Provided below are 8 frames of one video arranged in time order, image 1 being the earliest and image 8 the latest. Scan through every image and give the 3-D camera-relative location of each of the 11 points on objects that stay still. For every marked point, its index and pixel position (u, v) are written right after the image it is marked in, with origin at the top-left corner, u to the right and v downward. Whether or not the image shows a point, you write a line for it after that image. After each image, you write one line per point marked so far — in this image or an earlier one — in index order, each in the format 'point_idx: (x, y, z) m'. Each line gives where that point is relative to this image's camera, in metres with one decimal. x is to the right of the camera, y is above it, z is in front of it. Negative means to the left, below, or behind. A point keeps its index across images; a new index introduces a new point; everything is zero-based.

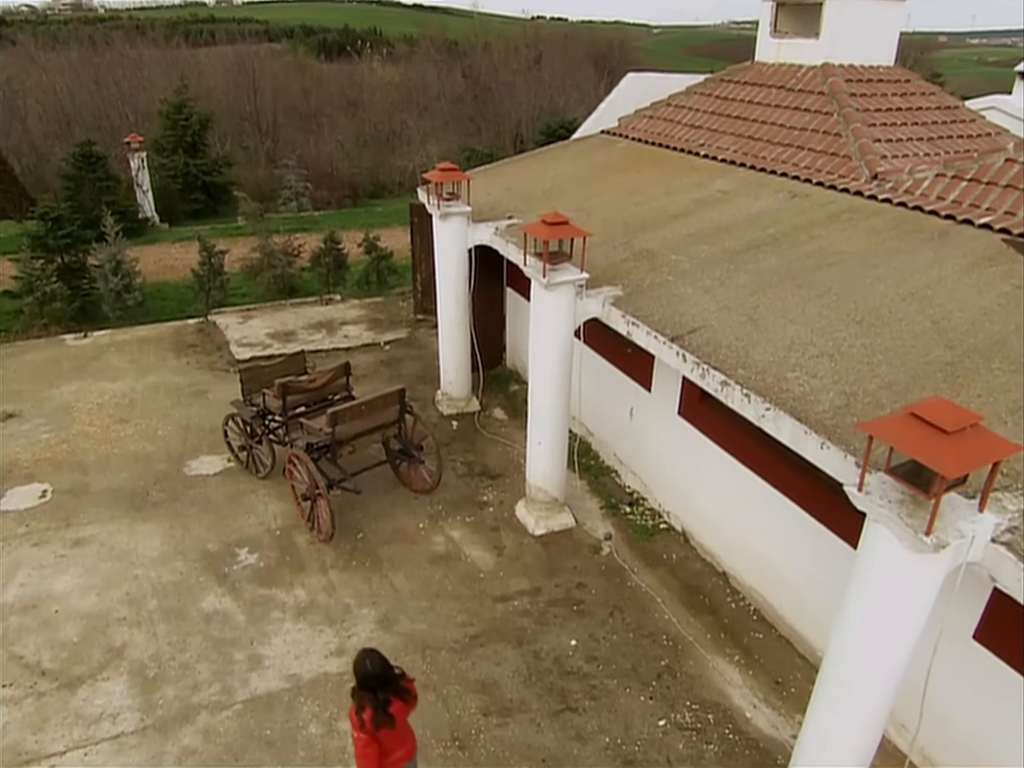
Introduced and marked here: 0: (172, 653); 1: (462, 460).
0: (-2.3, -1.8, +5.6) m
1: (-0.5, -0.7, +7.6) m
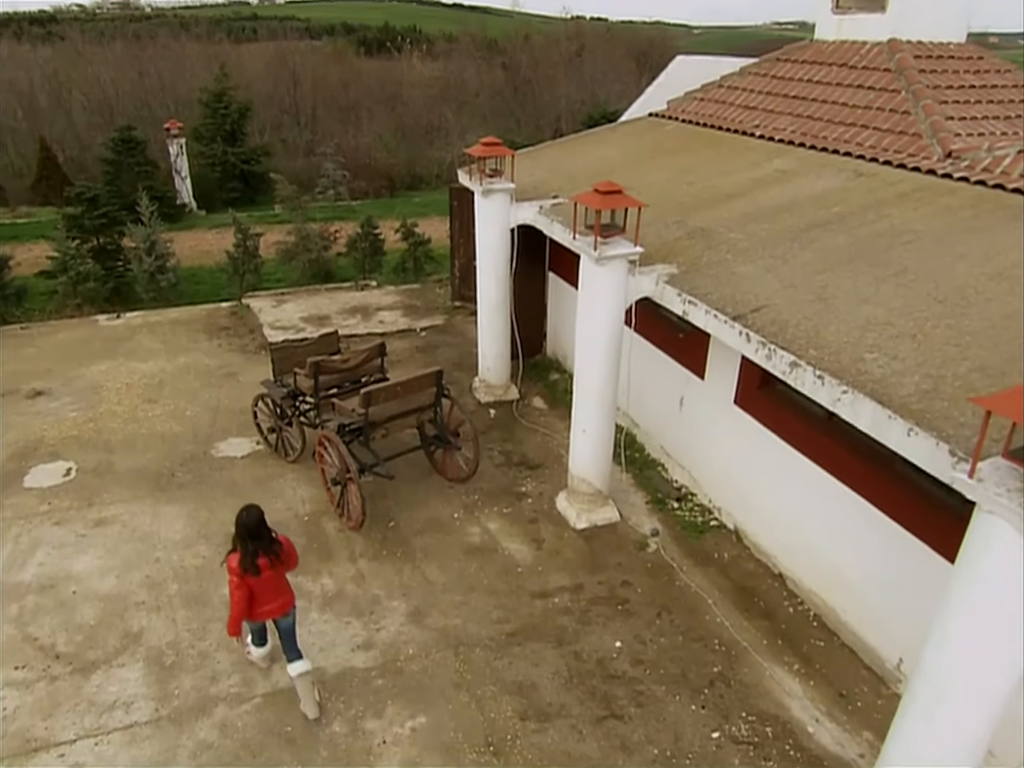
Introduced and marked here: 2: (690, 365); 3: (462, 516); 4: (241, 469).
0: (-2.1, -1.7, +5.3) m
1: (-0.1, -0.6, +7.3) m
2: (+1.4, +0.1, +6.3) m
3: (-0.4, -1.0, +6.5) m
4: (-2.3, -0.7, +7.0) m
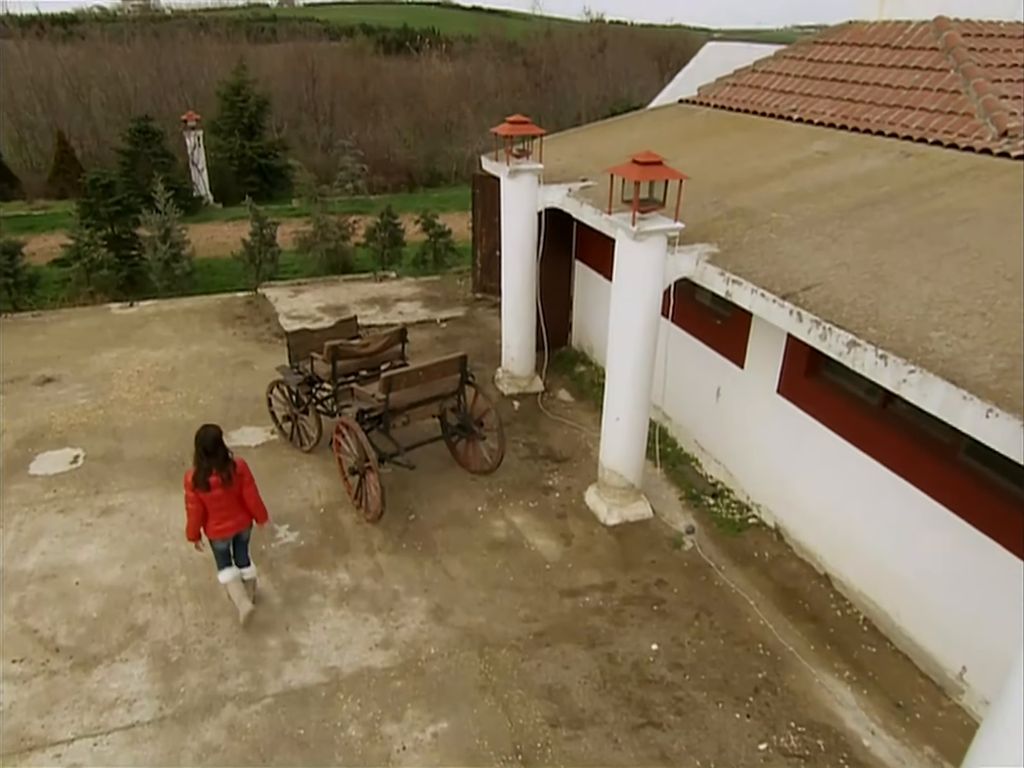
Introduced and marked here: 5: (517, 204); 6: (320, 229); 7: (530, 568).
0: (-1.9, -1.5, +5.0) m
1: (+0.1, -0.5, +6.9) m
2: (+1.6, +0.2, +6.0) m
3: (-0.2, -0.9, +6.1) m
4: (-2.1, -0.6, +6.7) m
5: (0.0, +1.5, +6.8) m
6: (-2.4, +1.9, +10.2) m
7: (+0.1, -1.2, +5.6) m
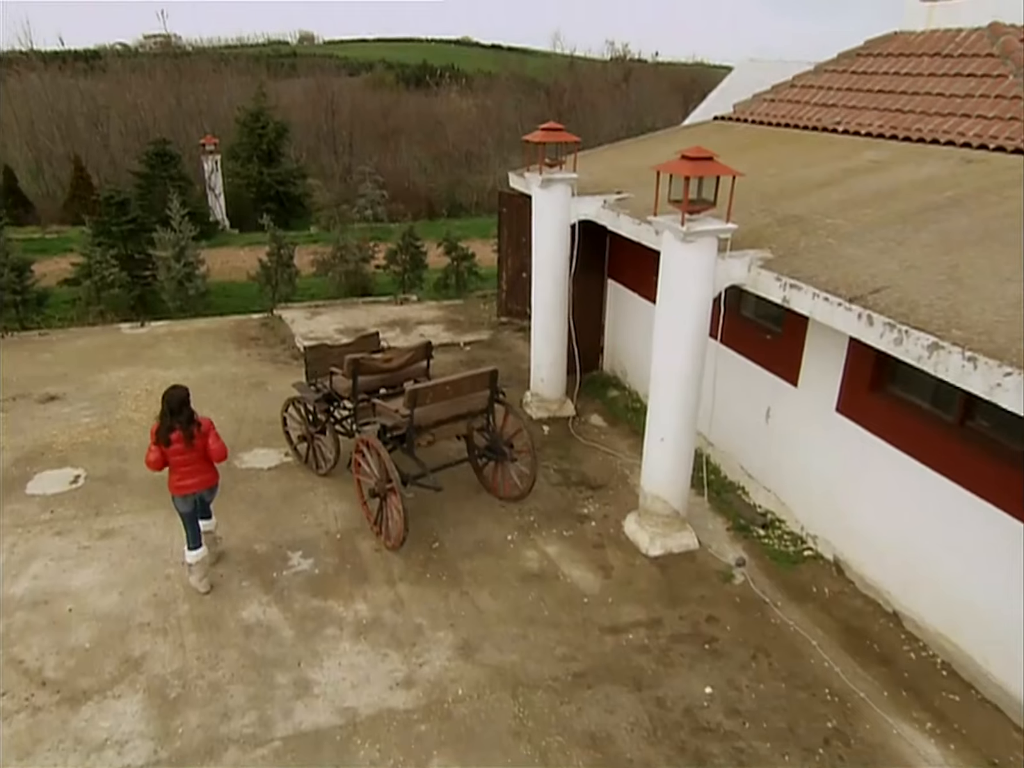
0: (-1.7, -1.6, +4.5) m
1: (+0.4, -0.7, +6.5) m
2: (+1.8, +0.1, +5.5) m
3: (0.0, -1.1, +5.7) m
4: (-1.9, -0.7, +6.3) m
5: (+0.3, +1.3, +6.4) m
6: (-2.1, +1.6, +9.9) m
7: (+0.3, -1.3, +5.1) m
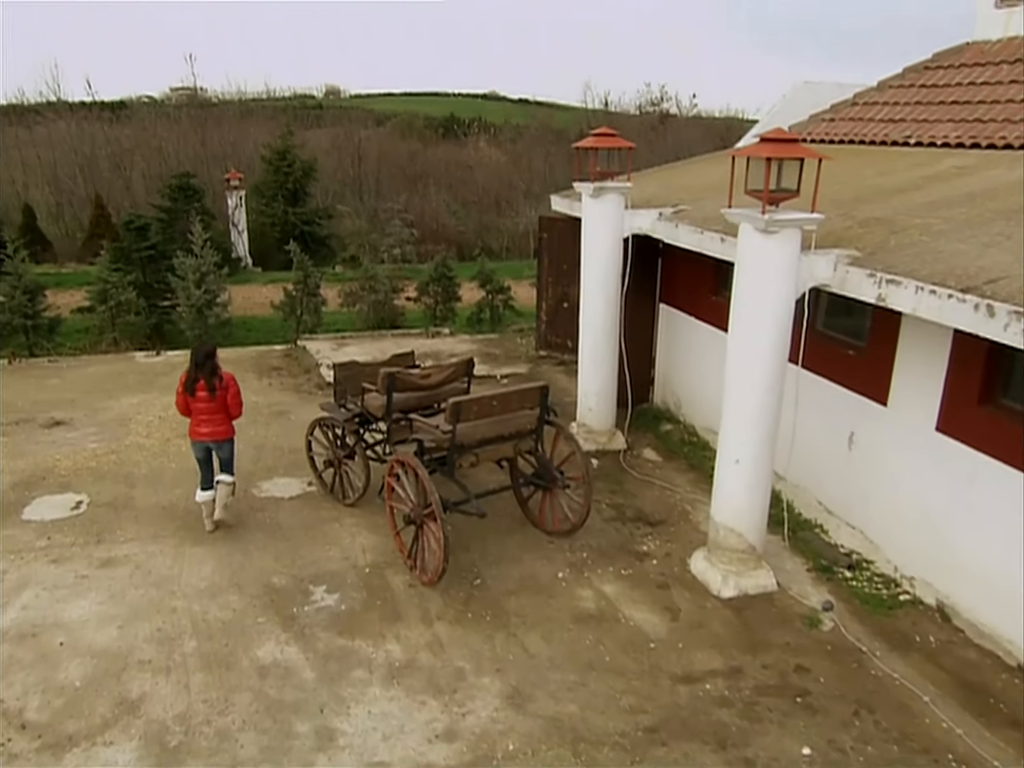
0: (-1.4, -1.5, +3.8) m
1: (+0.7, -0.8, +5.8) m
2: (+2.1, 0.0, +4.9) m
3: (+0.3, -1.2, +5.0) m
4: (-1.5, -0.9, +5.7) m
5: (+0.6, +1.2, +6.0) m
6: (-1.7, +1.1, +9.5) m
7: (+0.6, -1.4, +4.4) m
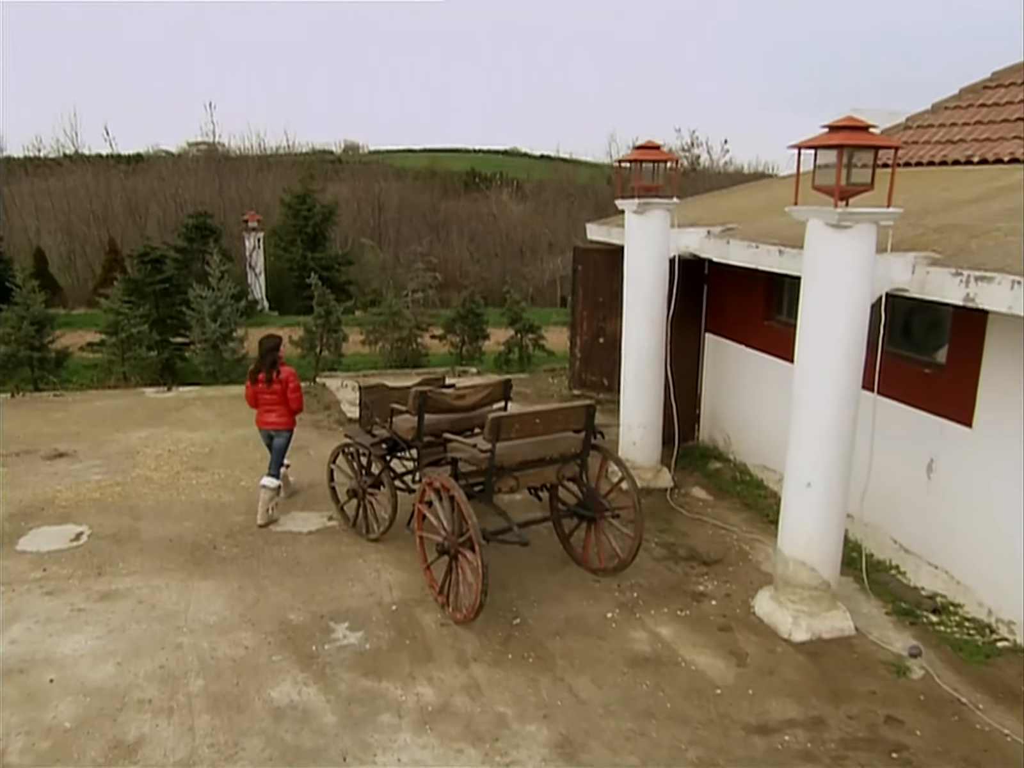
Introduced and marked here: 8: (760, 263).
0: (-1.2, -1.5, +3.3) m
1: (+0.9, -1.0, +5.3) m
2: (+2.4, -0.1, +4.5) m
3: (+0.6, -1.3, +4.5) m
4: (-1.3, -1.0, +5.2) m
5: (+0.9, +1.0, +5.7) m
6: (-1.4, +0.6, +9.2) m
7: (+0.8, -1.4, +3.9) m
8: (+1.5, +0.7, +4.8) m
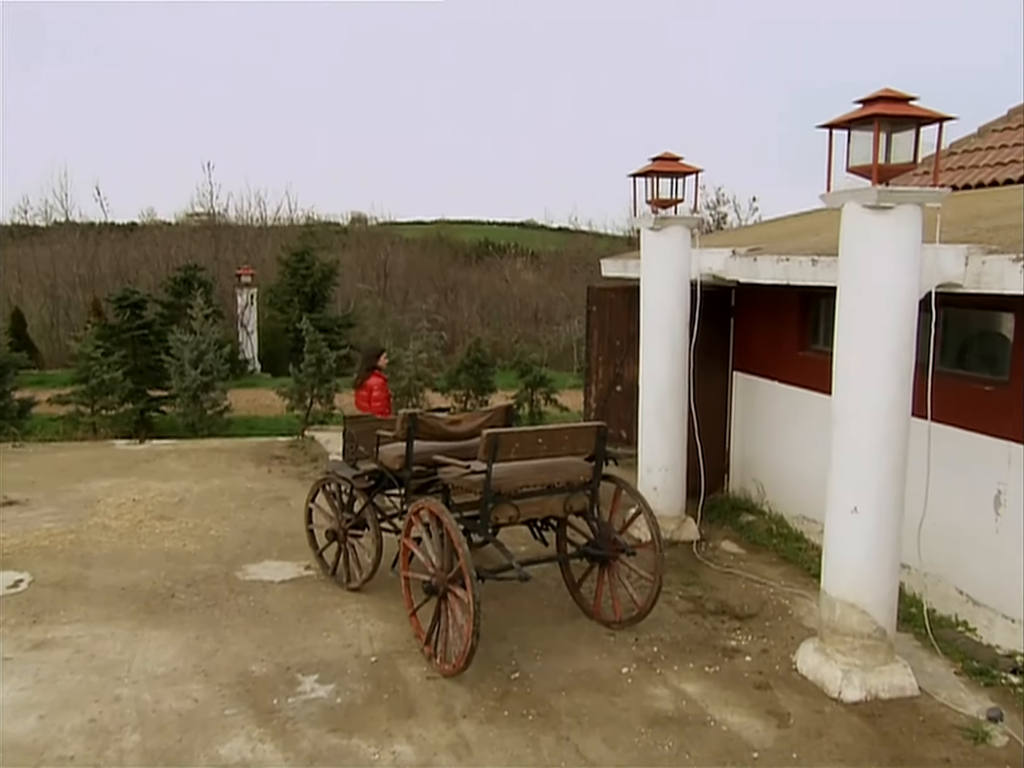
0: (-1.2, -1.4, +2.7) m
1: (+0.9, -1.2, +4.7) m
2: (+2.4, -0.2, +4.0) m
3: (+0.6, -1.3, +3.9) m
4: (-1.3, -1.2, +4.6) m
5: (+0.9, +0.7, +5.3) m
6: (-1.3, 0.0, +8.8) m
7: (+0.8, -1.5, +3.2) m
8: (+1.5, +0.6, +4.4) m
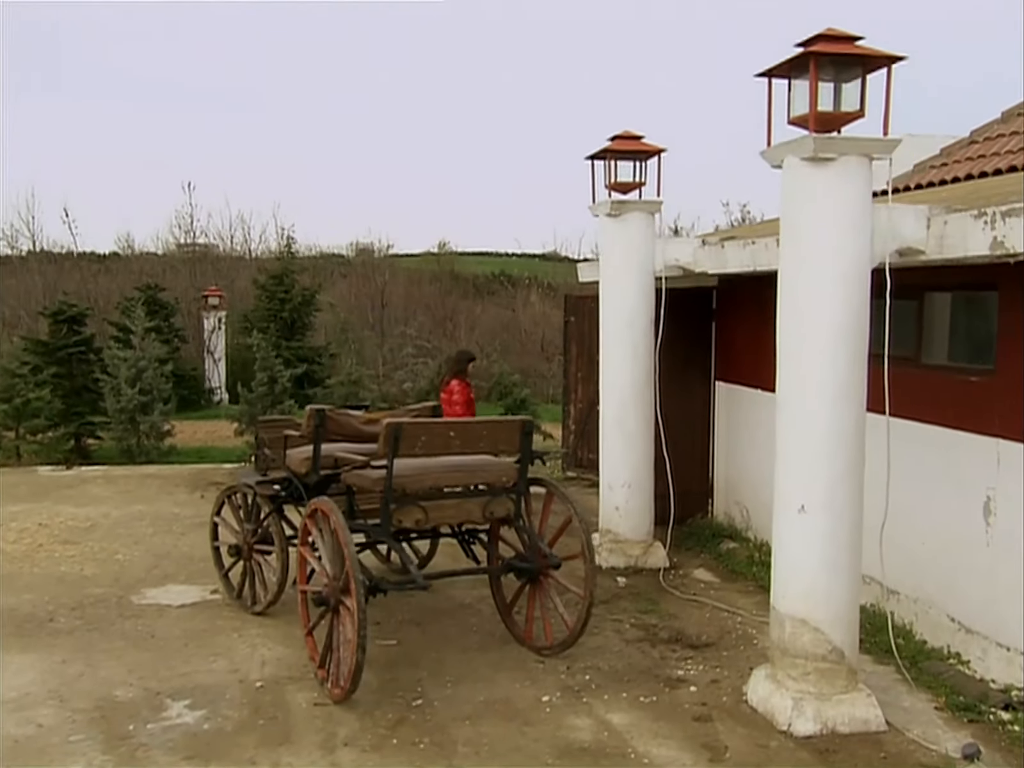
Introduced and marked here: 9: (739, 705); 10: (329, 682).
0: (-1.6, -1.3, +2.2) m
1: (+0.5, -1.2, +4.2) m
2: (+2.0, -0.2, +3.6) m
3: (+0.2, -1.3, +3.4) m
4: (-1.7, -1.2, +4.1) m
5: (+0.6, +0.7, +4.9) m
6: (-1.7, -0.3, +8.4) m
7: (+0.4, -1.3, +2.7) m
8: (+1.1, +0.6, +4.1) m
9: (+0.9, -1.3, +3.4) m
10: (-0.7, -1.2, +3.3) m
